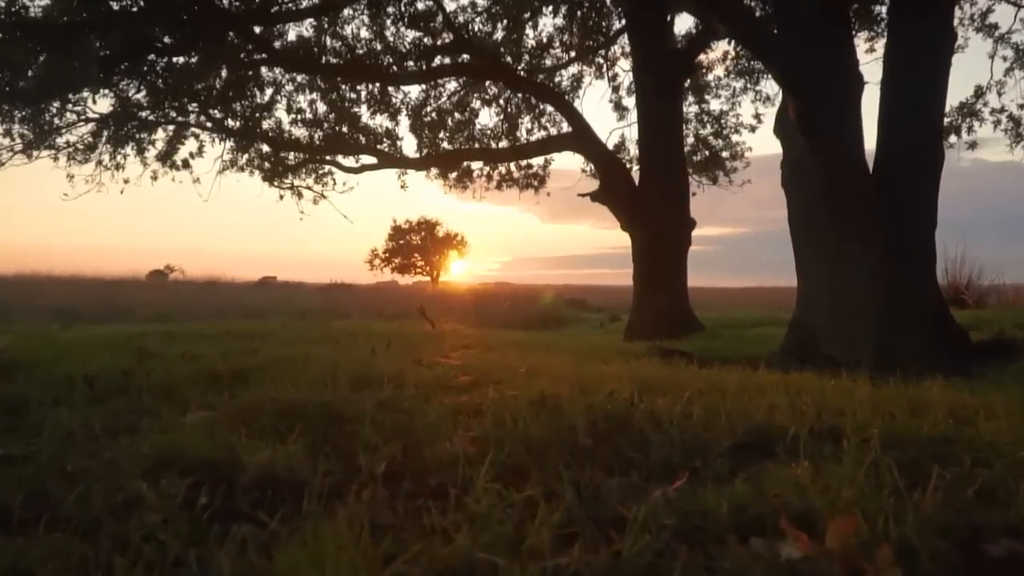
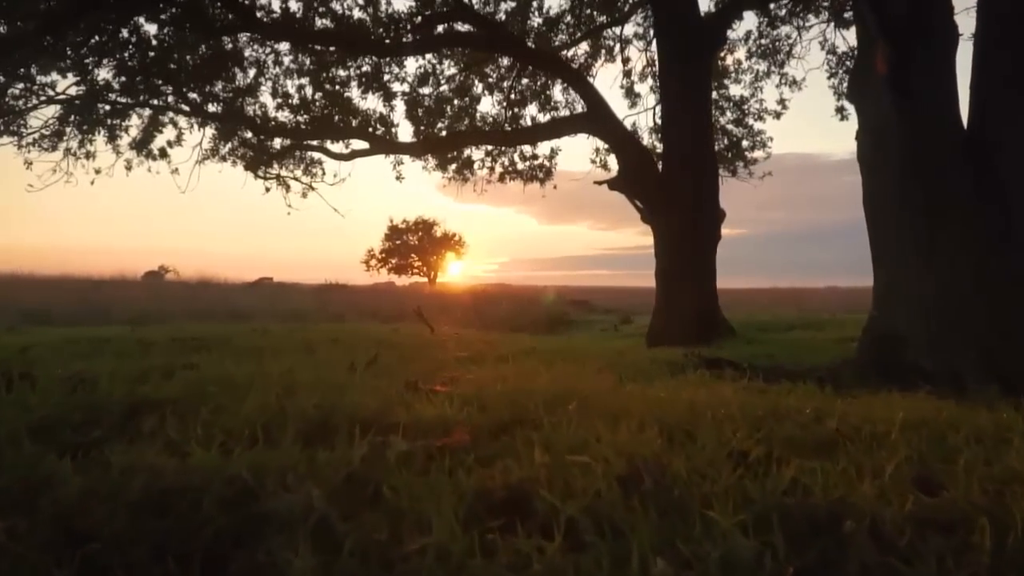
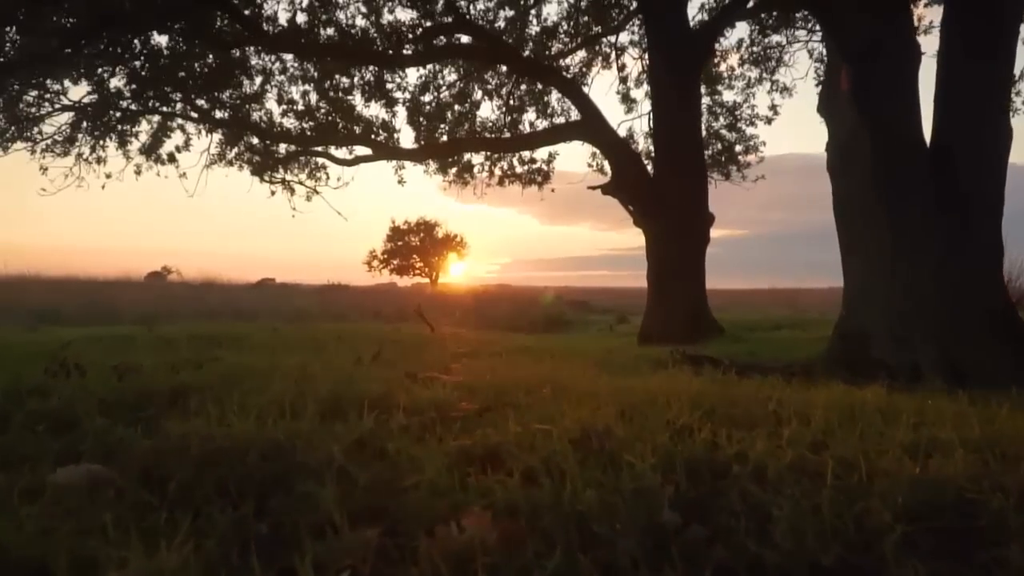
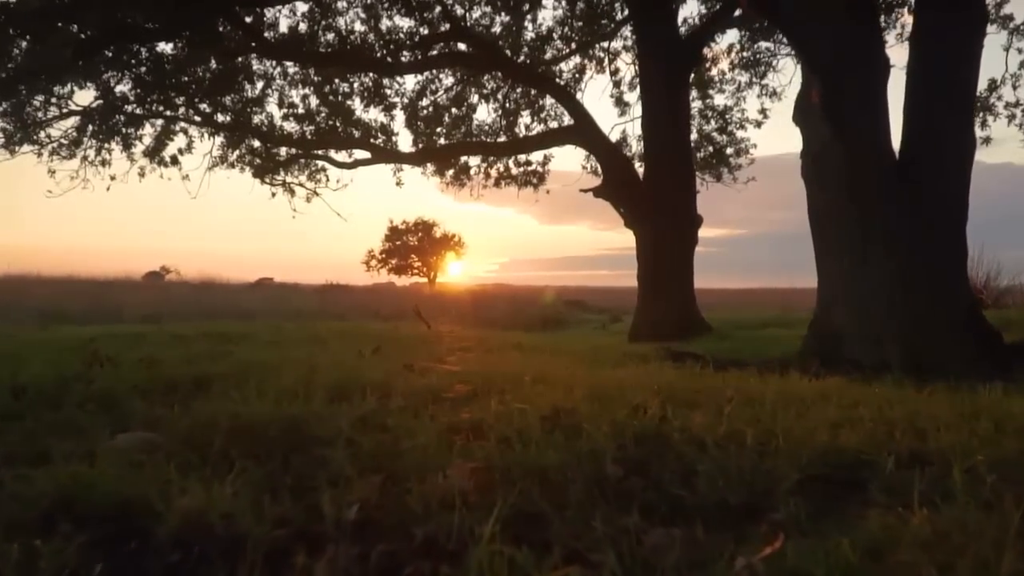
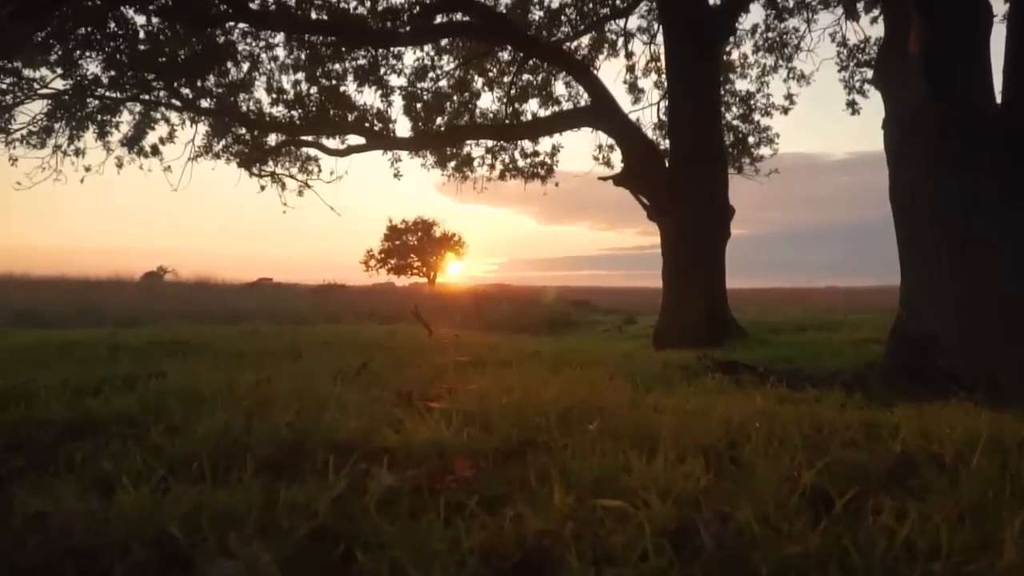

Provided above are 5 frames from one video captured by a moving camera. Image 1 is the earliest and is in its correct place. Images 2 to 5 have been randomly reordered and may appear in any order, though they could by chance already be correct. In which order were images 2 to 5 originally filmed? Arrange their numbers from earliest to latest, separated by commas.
4, 3, 2, 5
